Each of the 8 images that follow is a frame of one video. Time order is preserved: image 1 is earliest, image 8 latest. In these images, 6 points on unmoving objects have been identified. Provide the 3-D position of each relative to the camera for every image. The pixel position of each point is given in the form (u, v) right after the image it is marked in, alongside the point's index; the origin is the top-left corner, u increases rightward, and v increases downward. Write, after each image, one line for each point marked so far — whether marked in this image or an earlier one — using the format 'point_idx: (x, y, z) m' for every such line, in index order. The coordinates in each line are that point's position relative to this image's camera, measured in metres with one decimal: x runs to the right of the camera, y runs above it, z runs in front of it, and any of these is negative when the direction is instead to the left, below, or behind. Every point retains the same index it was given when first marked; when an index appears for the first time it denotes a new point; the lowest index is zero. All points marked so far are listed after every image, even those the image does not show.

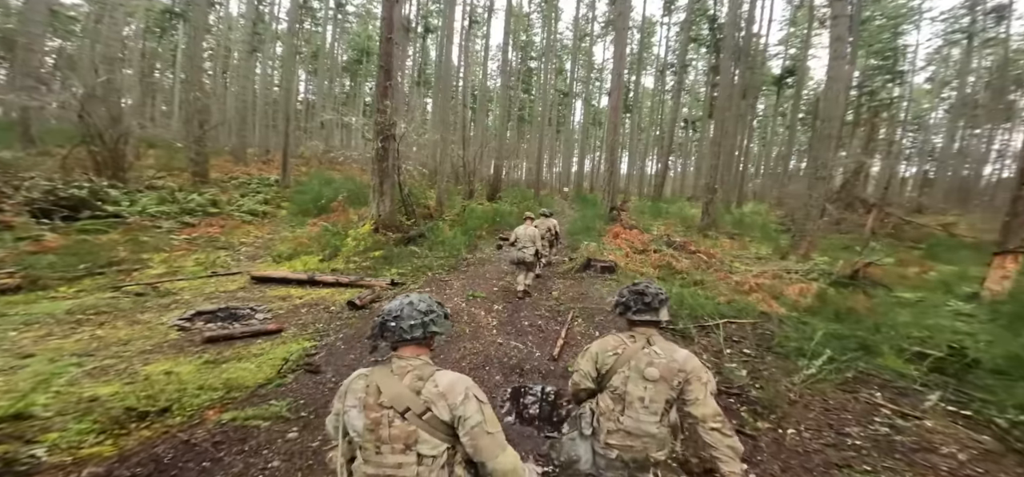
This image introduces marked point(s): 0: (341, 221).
0: (-5.2, +0.5, +11.1) m
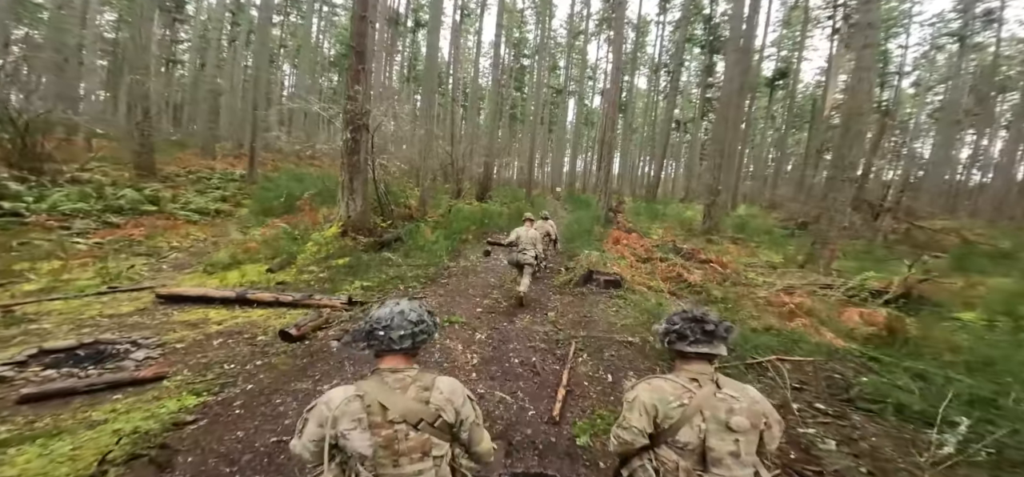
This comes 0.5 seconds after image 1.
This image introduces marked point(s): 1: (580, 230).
0: (-5.5, +0.4, +9.7) m
1: (+2.4, +0.3, +13.3) m
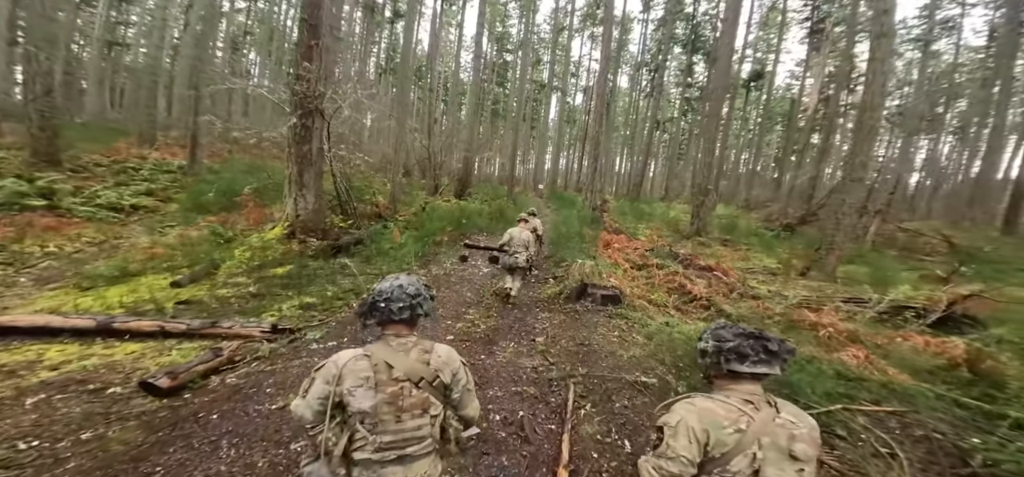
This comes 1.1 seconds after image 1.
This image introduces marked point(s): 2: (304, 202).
0: (-6.0, +0.4, +8.1) m
1: (+1.8, +0.2, +12.2) m
2: (-4.5, +0.8, +7.9) m
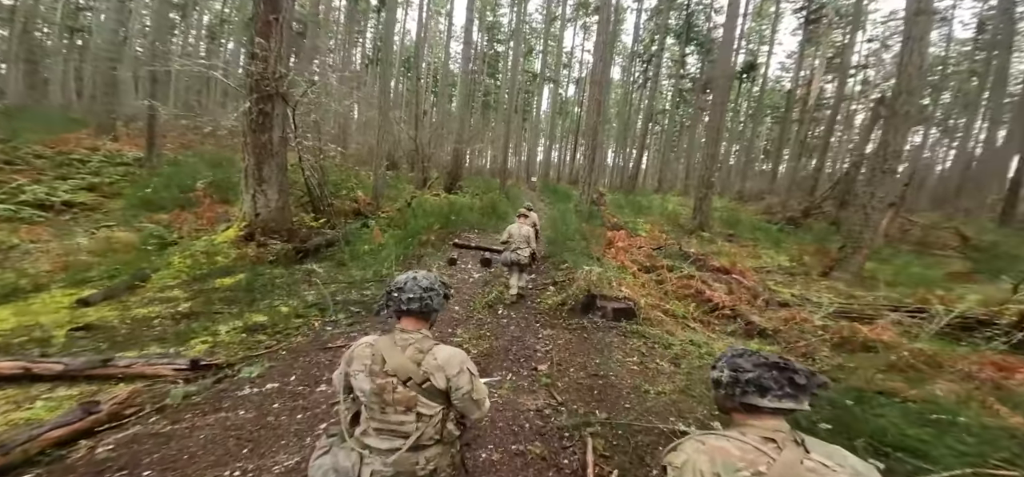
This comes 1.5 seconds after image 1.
0: (-6.1, +0.3, +7.0) m
1: (+1.6, +0.3, +11.2) m
2: (-4.6, +0.7, +6.8) m
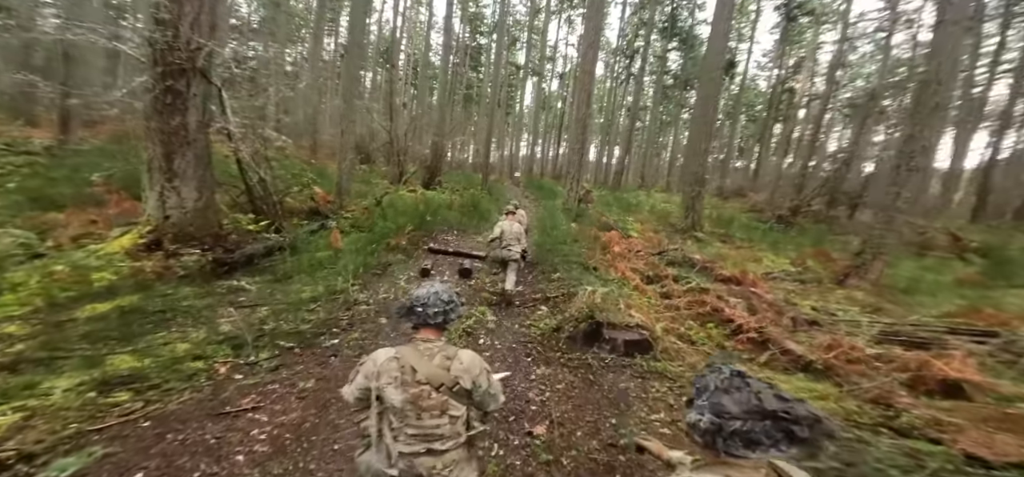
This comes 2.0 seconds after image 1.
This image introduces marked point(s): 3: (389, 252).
0: (-6.3, +0.2, +5.5) m
1: (+1.1, +0.2, +10.1) m
2: (-4.9, +0.6, +5.4) m
3: (-2.7, -0.3, +8.2) m
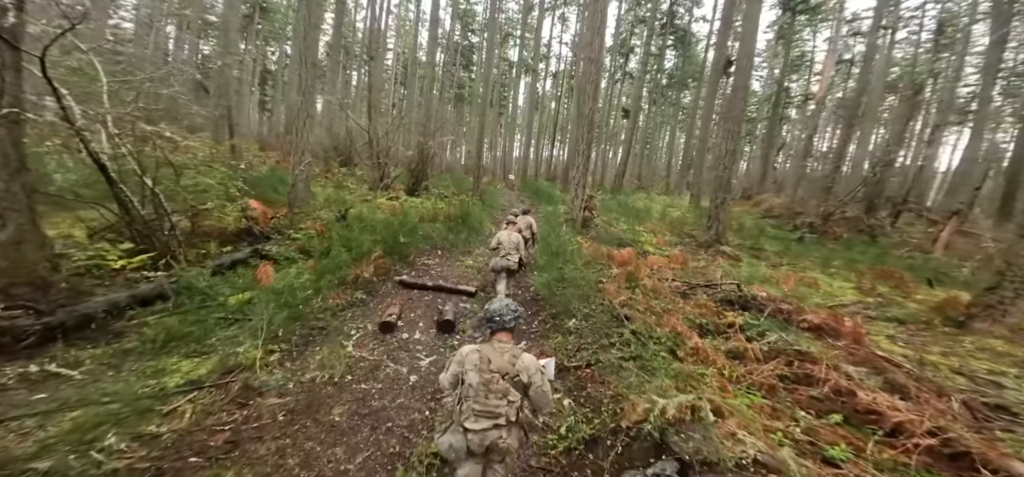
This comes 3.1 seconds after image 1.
0: (-6.3, -0.4, +3.3) m
1: (+1.0, -0.3, +8.0) m
2: (-4.8, +0.1, +3.2) m
3: (-2.7, -0.8, +6.0) m
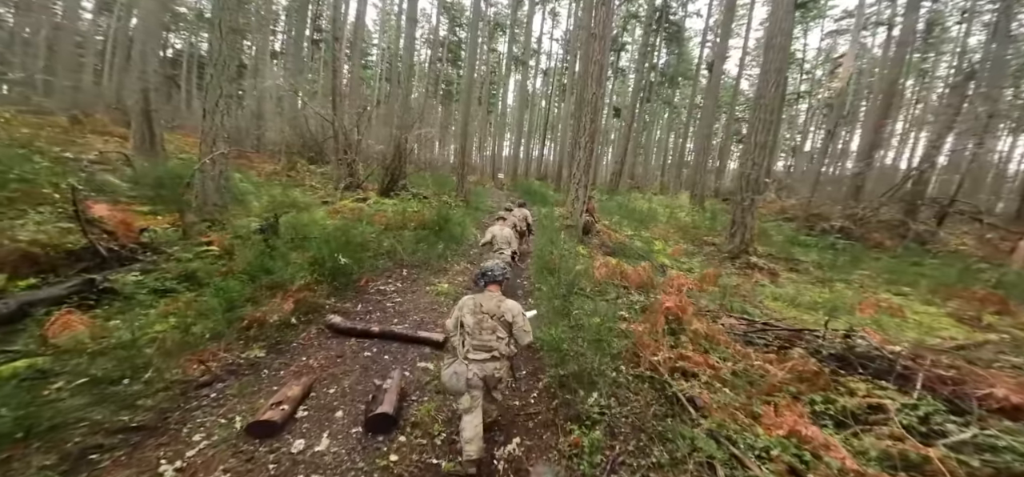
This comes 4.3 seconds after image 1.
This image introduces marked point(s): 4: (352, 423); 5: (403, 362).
0: (-6.4, -0.7, +0.9) m
1: (+0.8, -0.6, +5.8) m
2: (-4.9, -0.2, +0.9) m
3: (-2.9, -1.1, +3.7) m
4: (-1.3, -1.5, +3.1) m
5: (-1.2, -1.4, +4.2) m
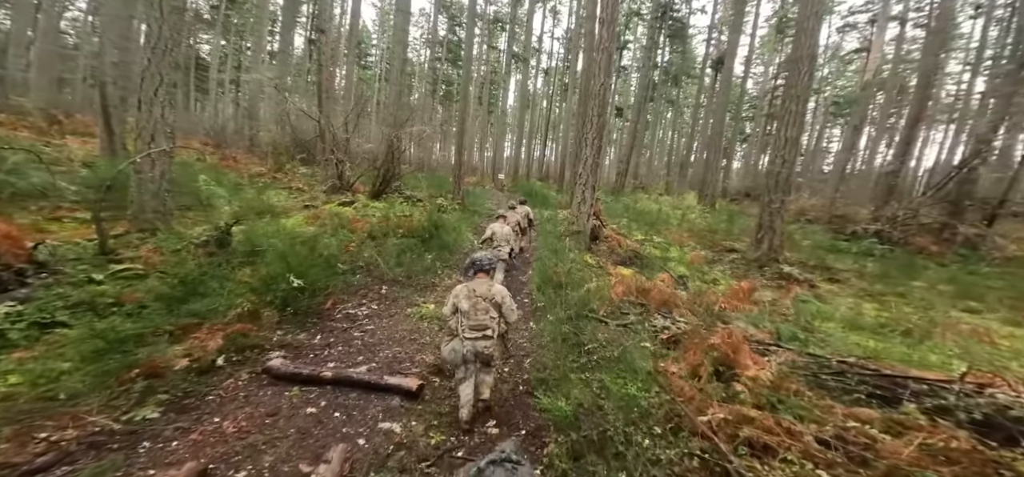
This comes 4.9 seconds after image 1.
0: (-6.5, -0.8, -0.1) m
1: (+0.8, -0.7, +4.7) m
2: (-5.0, -0.4, -0.2) m
3: (-2.9, -1.3, +2.6) m
4: (-1.4, -1.7, +2.0) m
5: (-1.3, -1.5, +3.1) m
